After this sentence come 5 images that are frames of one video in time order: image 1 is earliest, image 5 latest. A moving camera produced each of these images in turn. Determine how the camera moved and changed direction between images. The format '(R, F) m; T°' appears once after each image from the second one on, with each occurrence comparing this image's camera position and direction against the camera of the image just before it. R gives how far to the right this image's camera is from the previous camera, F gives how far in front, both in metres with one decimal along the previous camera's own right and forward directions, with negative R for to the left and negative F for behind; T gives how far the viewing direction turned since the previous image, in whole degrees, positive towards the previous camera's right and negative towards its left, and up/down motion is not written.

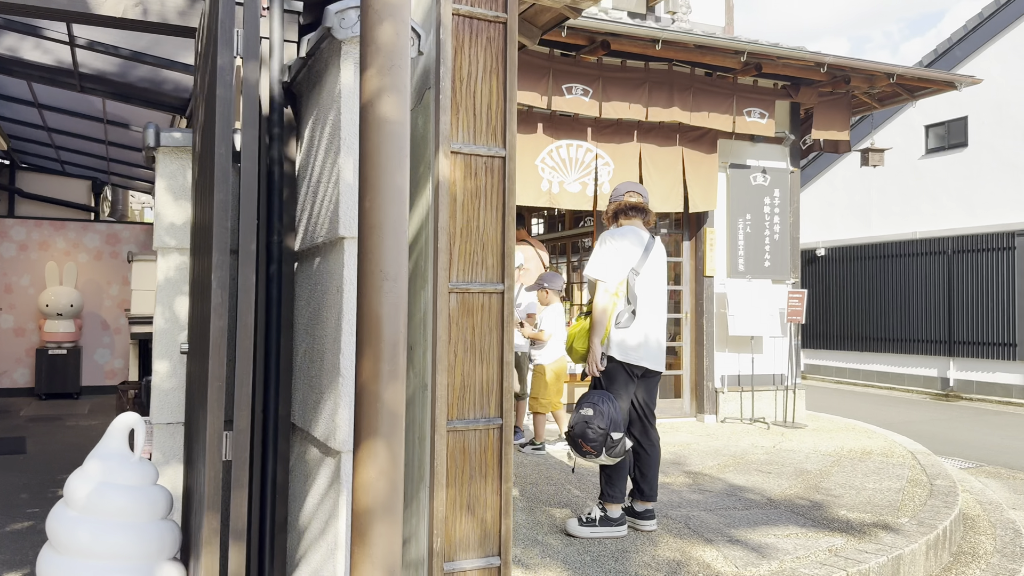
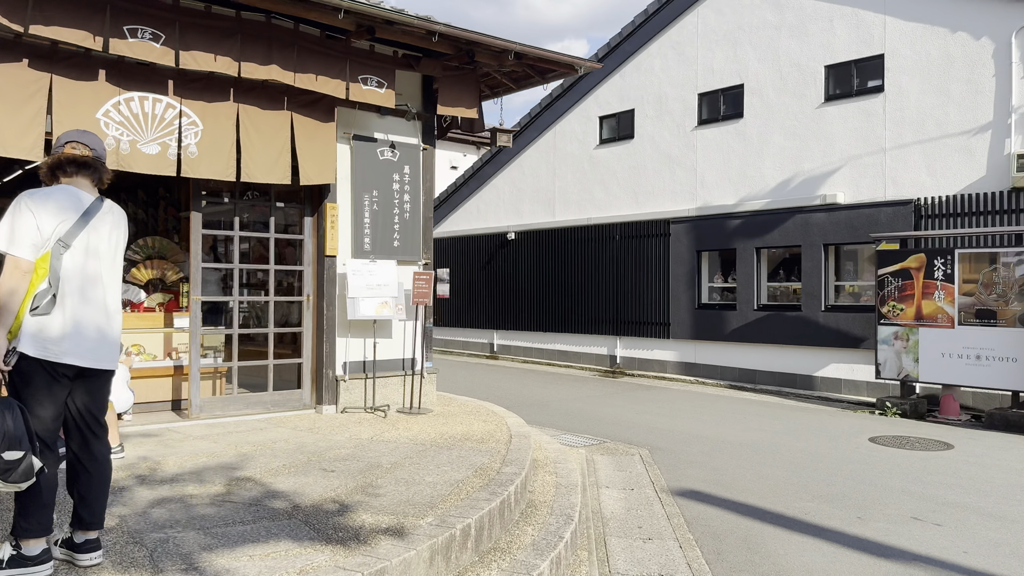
(+1.3, +0.5) m; +17°
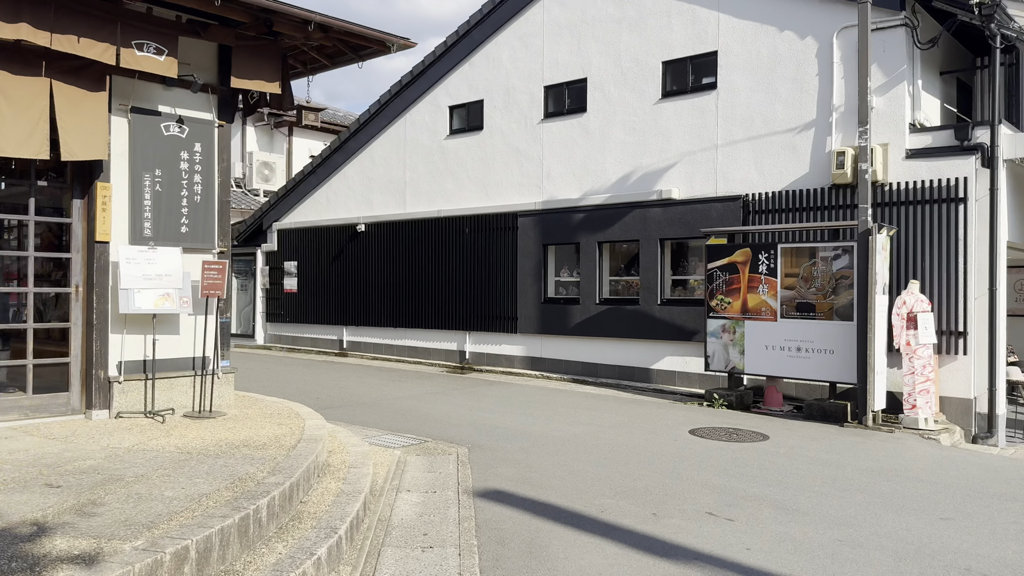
(+0.6, +0.4) m; +8°
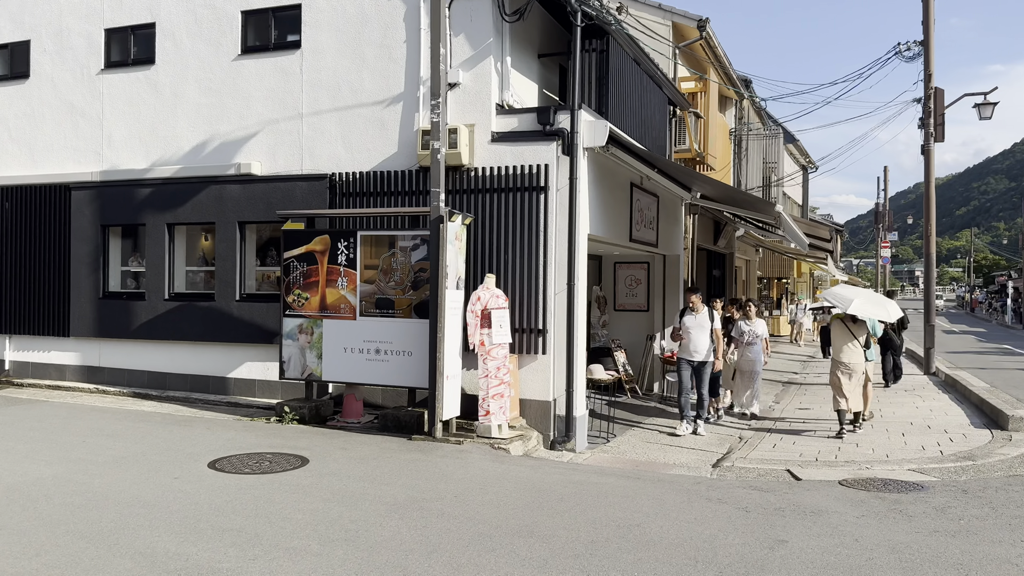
(+1.8, +1.3) m; +20°
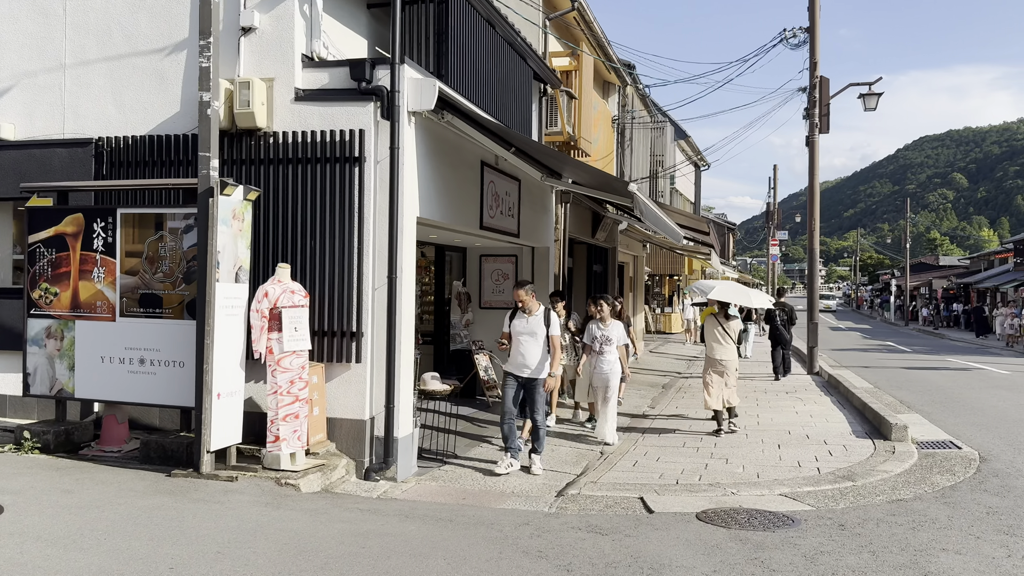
(+0.9, +1.5) m; +6°
